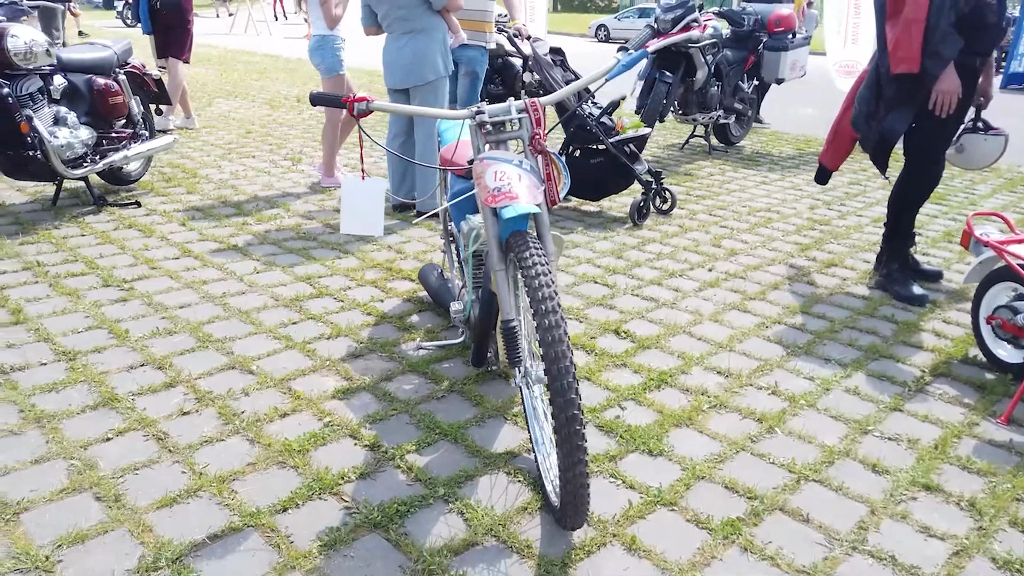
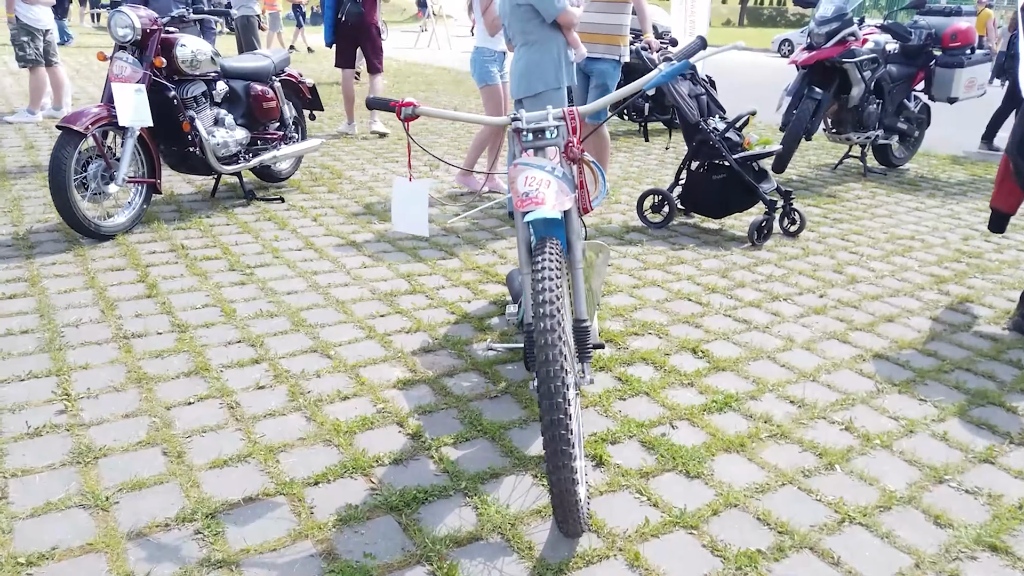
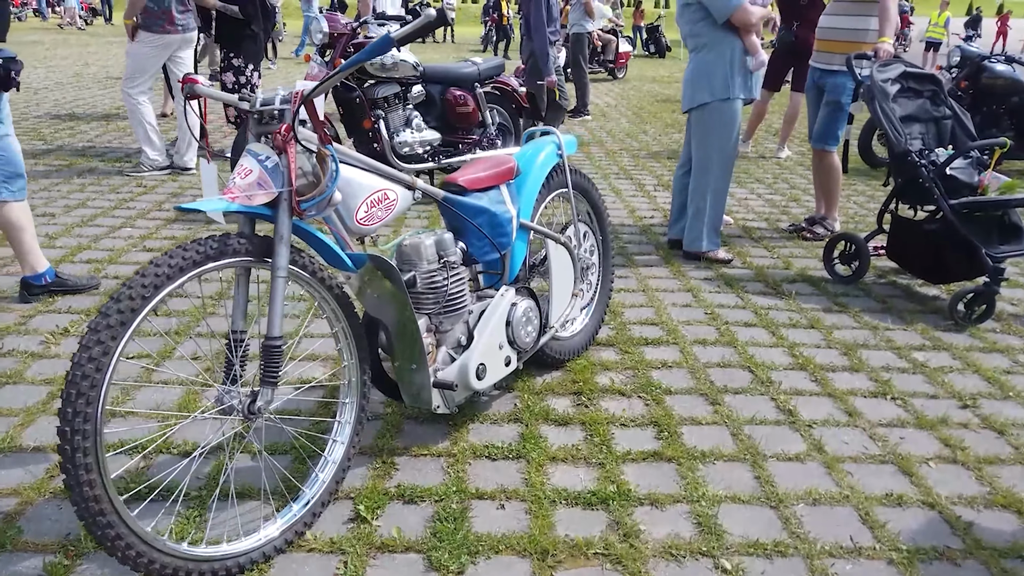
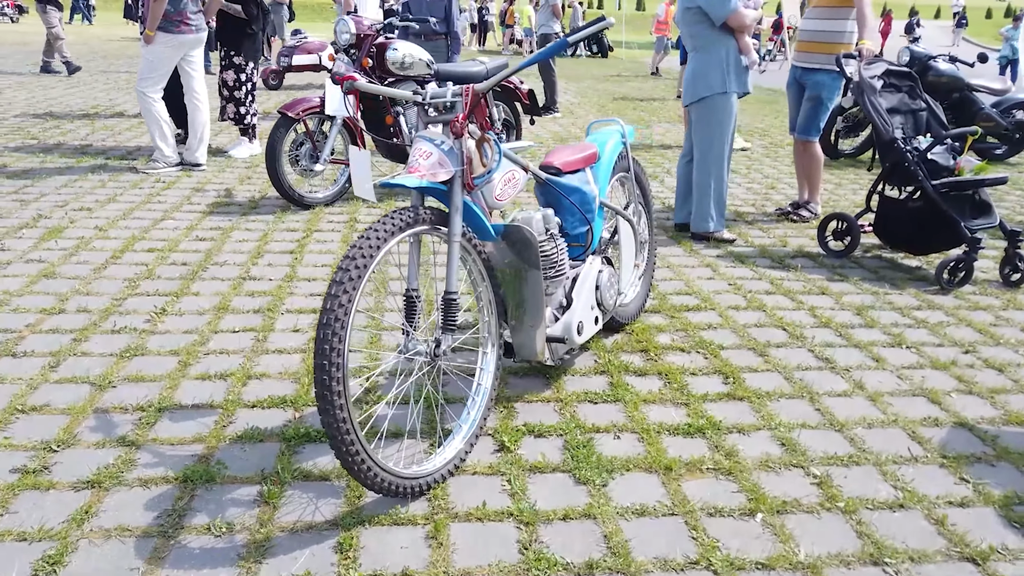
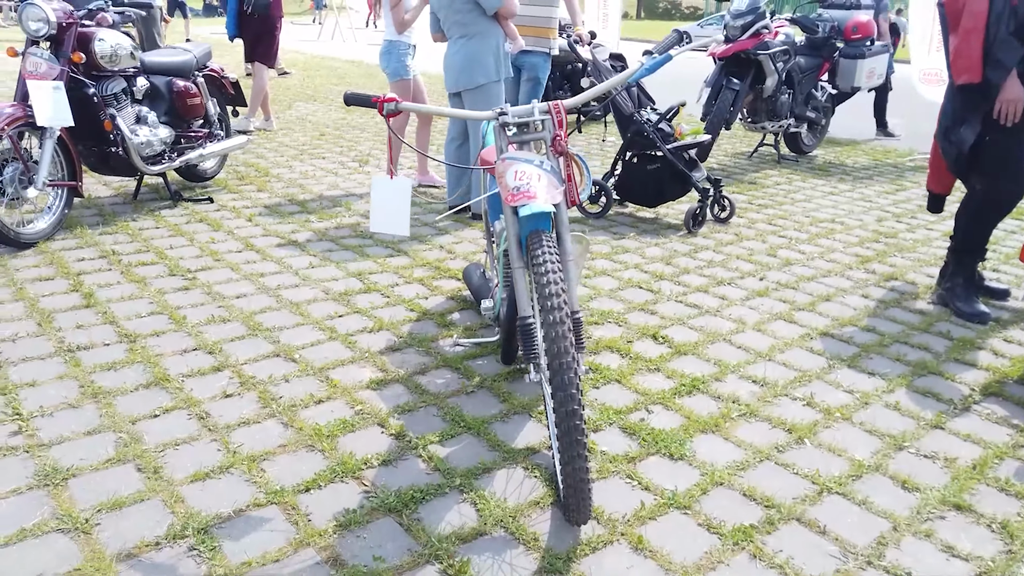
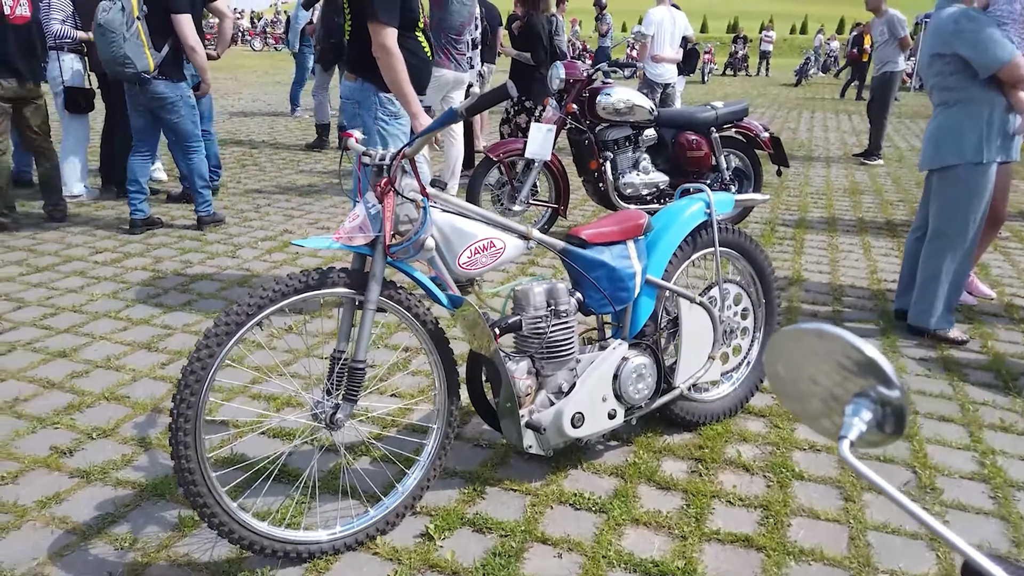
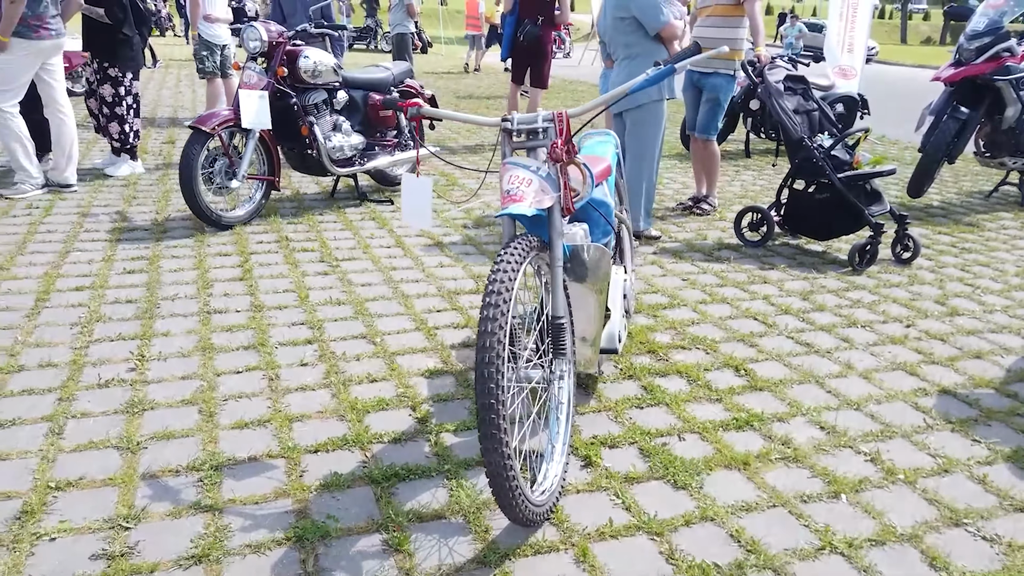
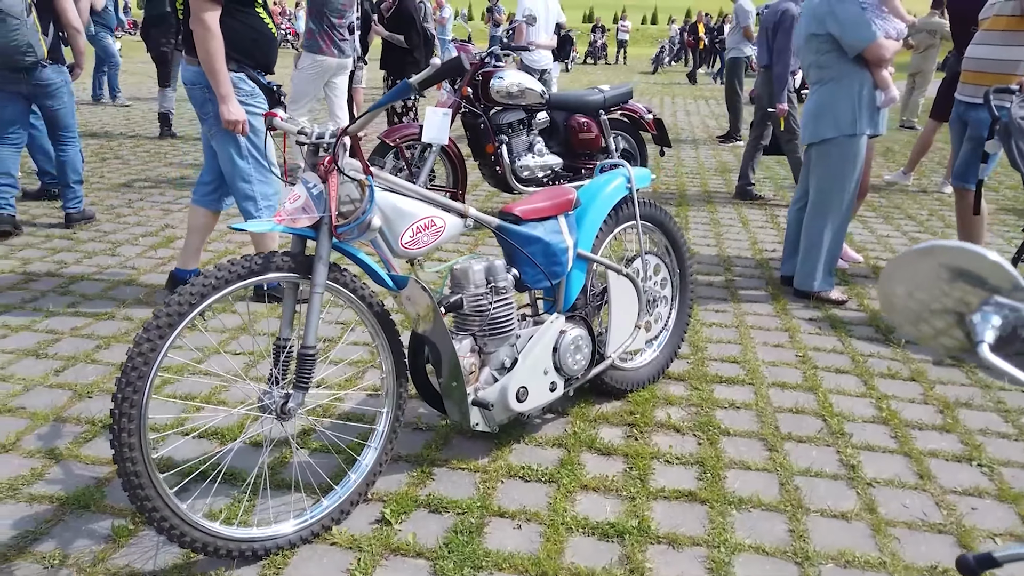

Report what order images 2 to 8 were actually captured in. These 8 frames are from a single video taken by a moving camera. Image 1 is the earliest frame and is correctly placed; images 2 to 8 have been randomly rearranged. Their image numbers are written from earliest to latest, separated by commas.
5, 2, 7, 4, 3, 8, 6
